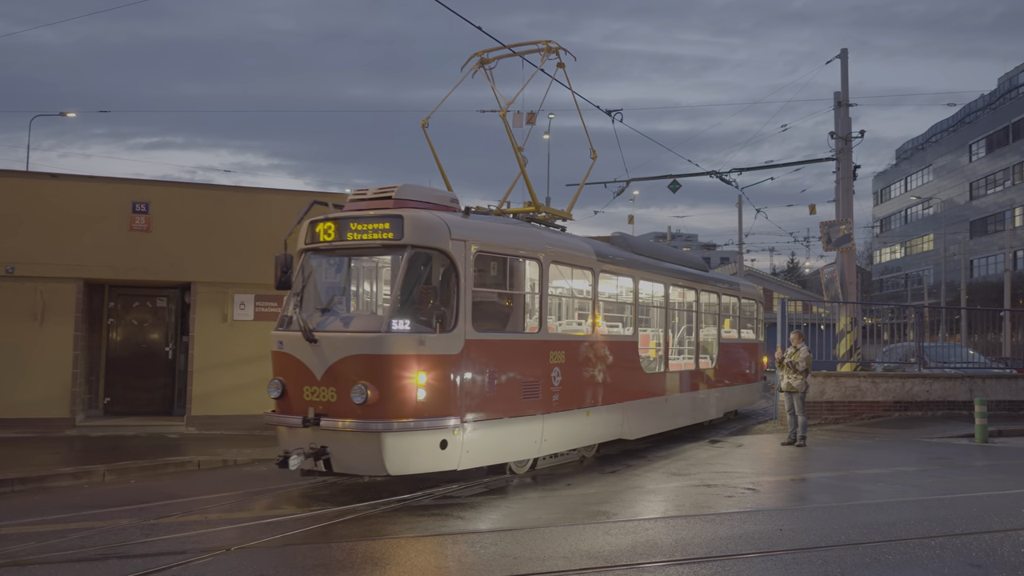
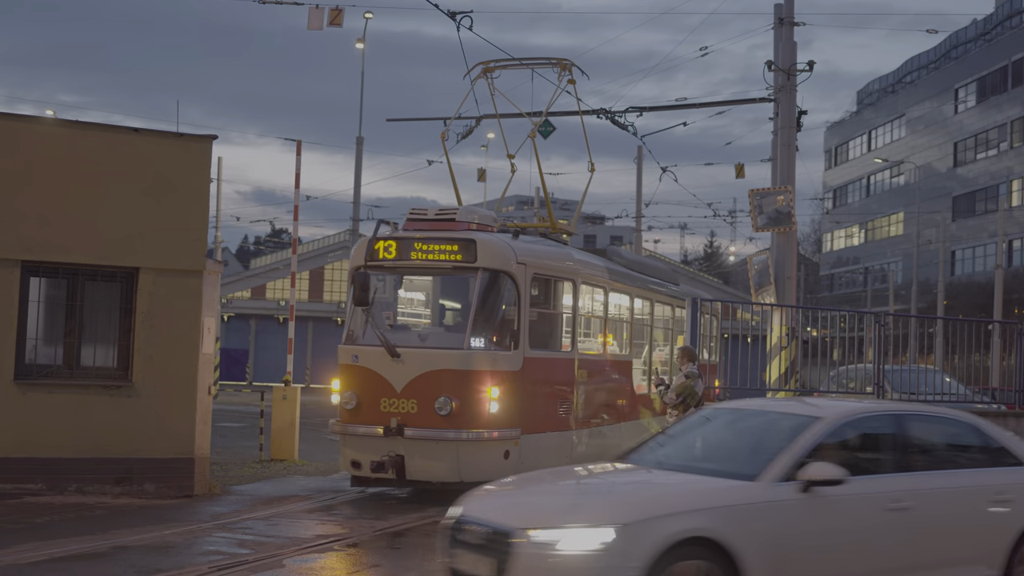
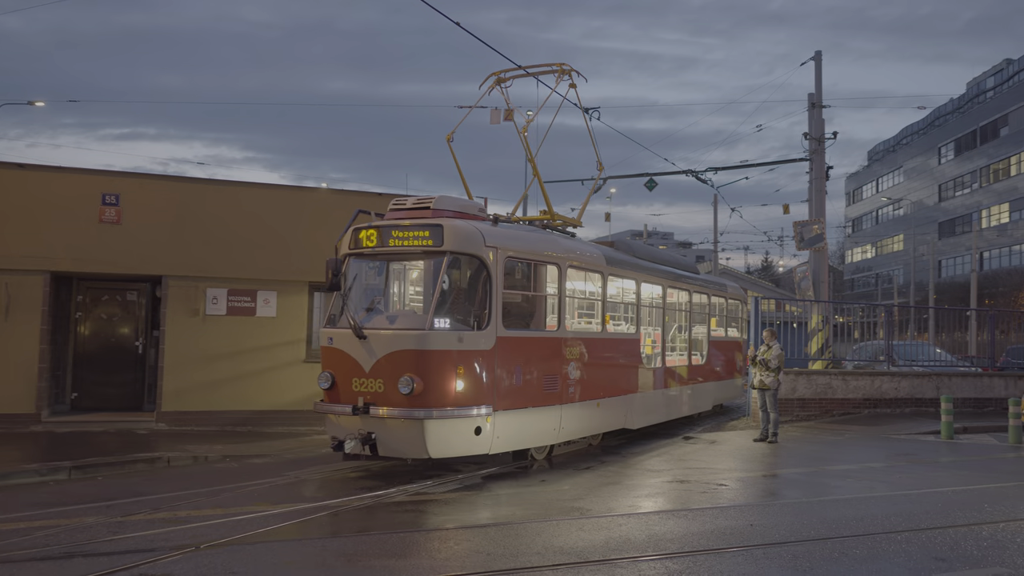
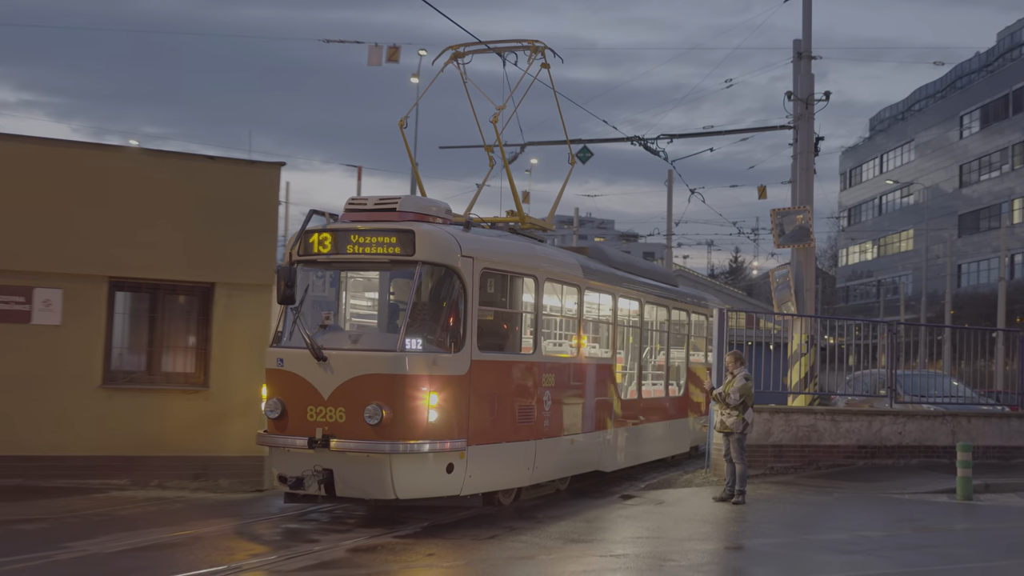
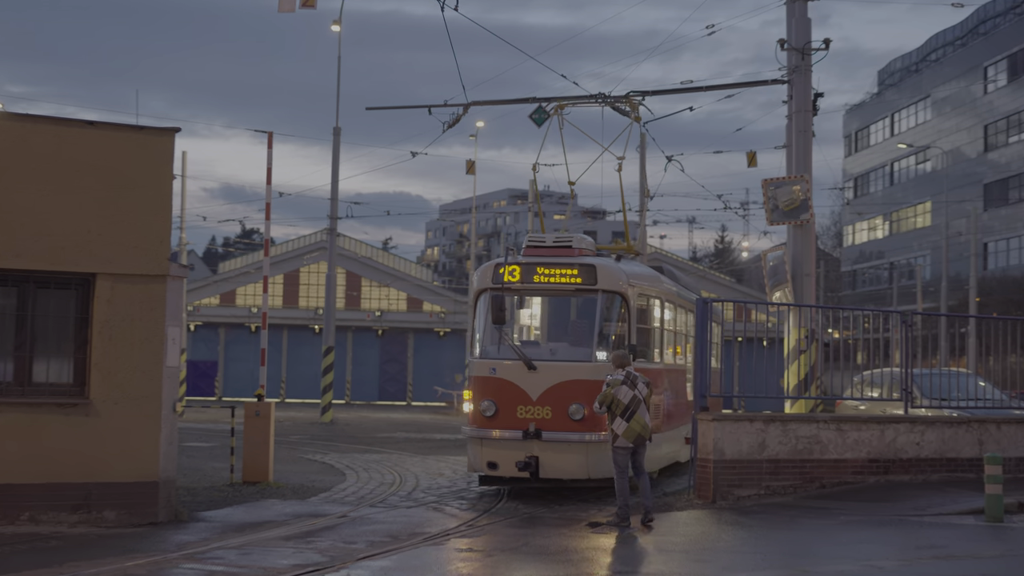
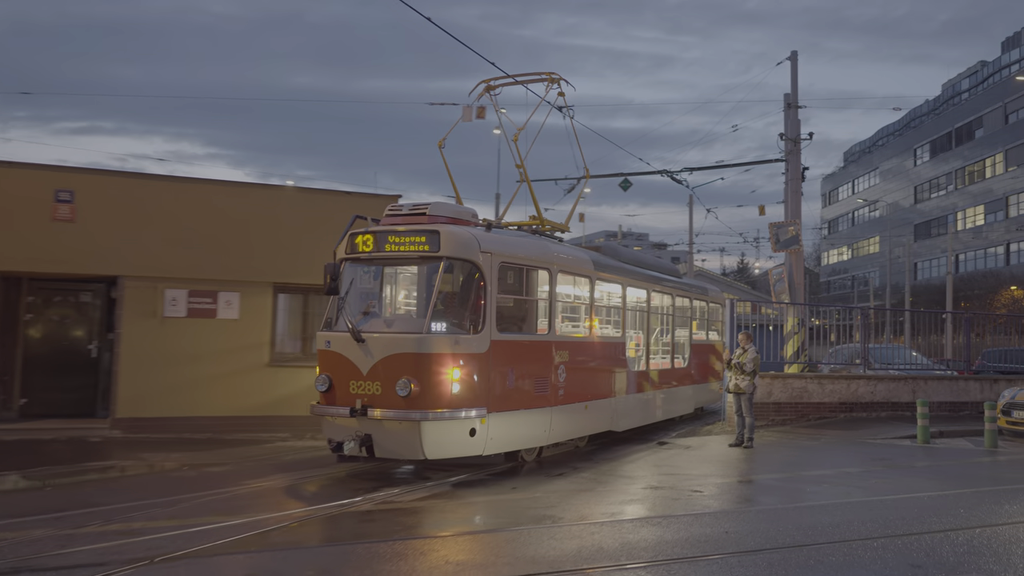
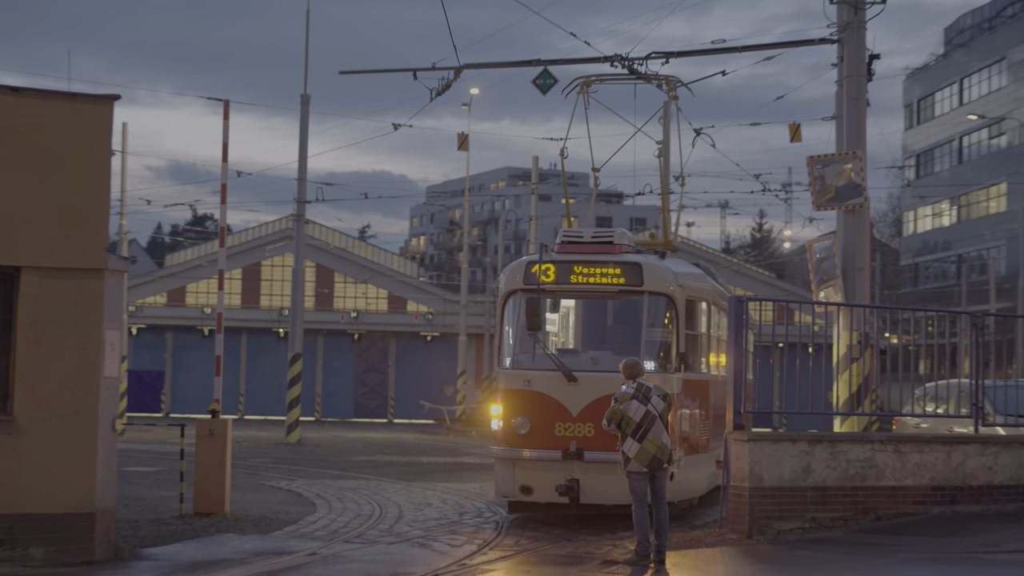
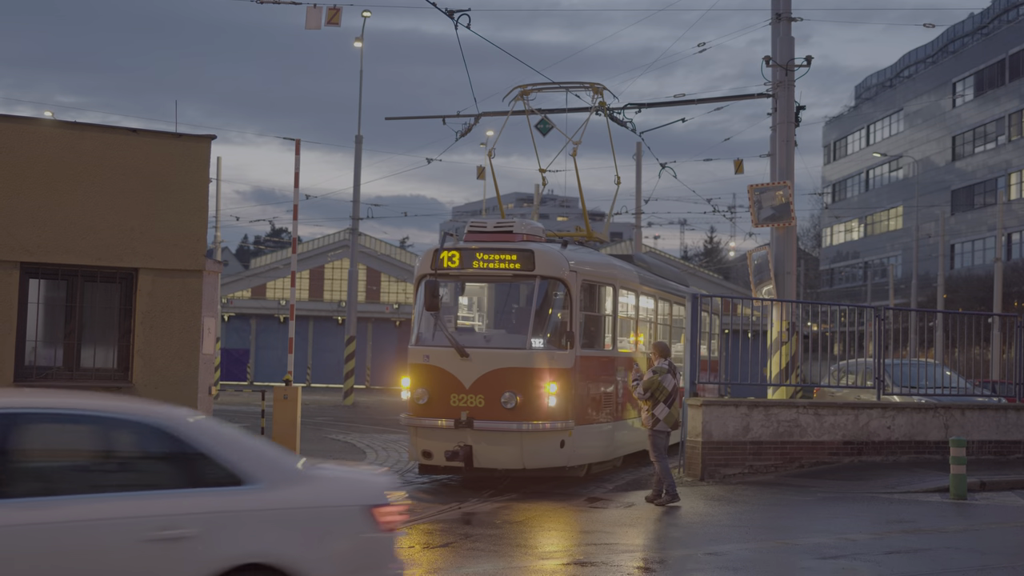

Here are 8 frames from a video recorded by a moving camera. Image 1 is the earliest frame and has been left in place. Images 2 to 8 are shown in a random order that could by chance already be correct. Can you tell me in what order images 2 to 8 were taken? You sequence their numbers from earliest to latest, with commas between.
3, 6, 4, 2, 8, 5, 7
